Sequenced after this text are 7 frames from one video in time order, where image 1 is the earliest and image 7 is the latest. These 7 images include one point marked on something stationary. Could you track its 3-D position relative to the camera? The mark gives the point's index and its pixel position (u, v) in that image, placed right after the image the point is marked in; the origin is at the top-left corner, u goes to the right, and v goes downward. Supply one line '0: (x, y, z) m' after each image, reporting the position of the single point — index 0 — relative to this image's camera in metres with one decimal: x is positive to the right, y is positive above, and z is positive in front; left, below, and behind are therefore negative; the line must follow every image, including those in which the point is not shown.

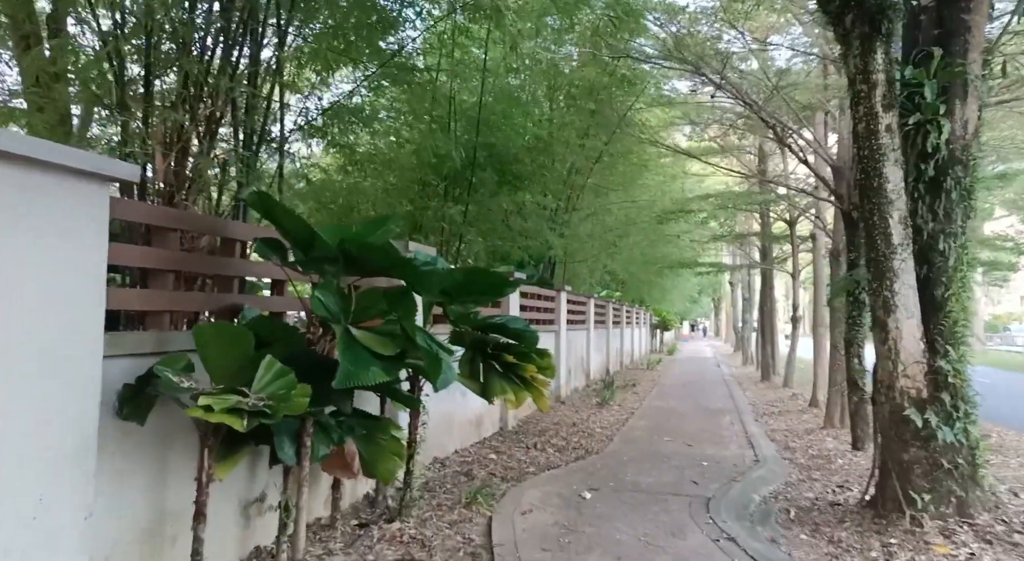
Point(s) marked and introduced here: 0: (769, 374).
0: (+6.2, -2.3, +17.9) m
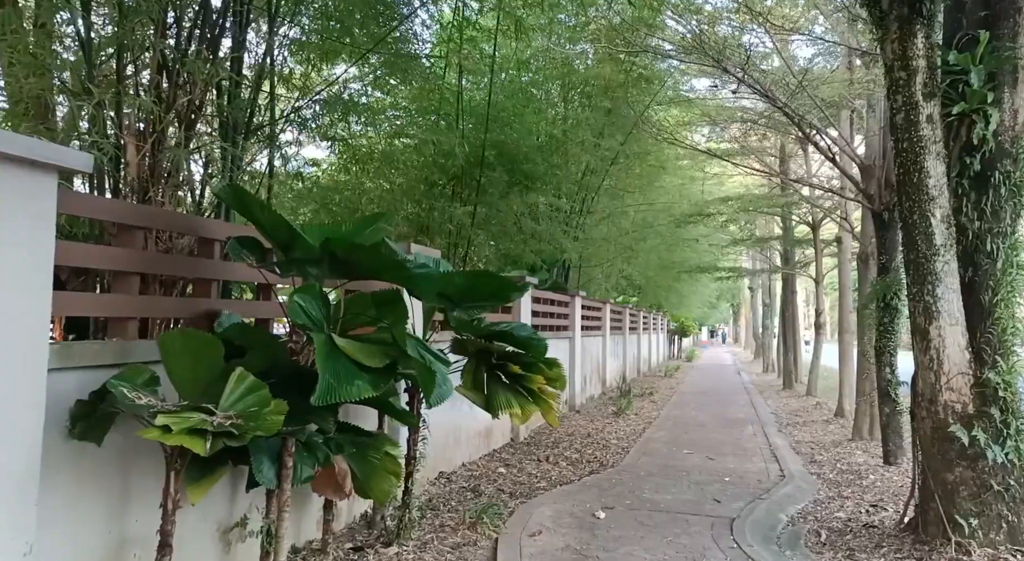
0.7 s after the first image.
0: (+6.5, -2.4, +17.4) m
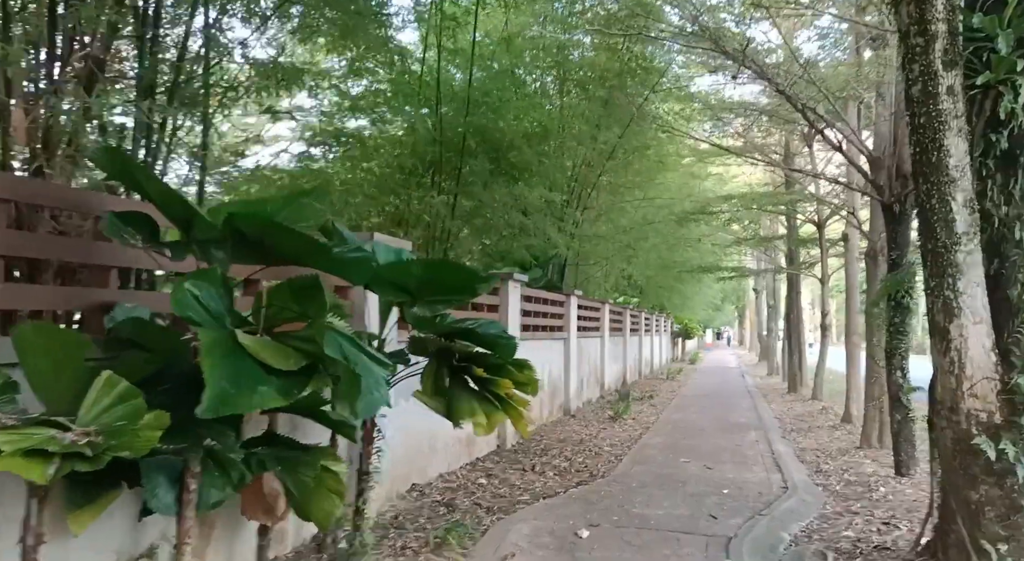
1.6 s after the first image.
0: (+6.5, -2.4, +16.9) m
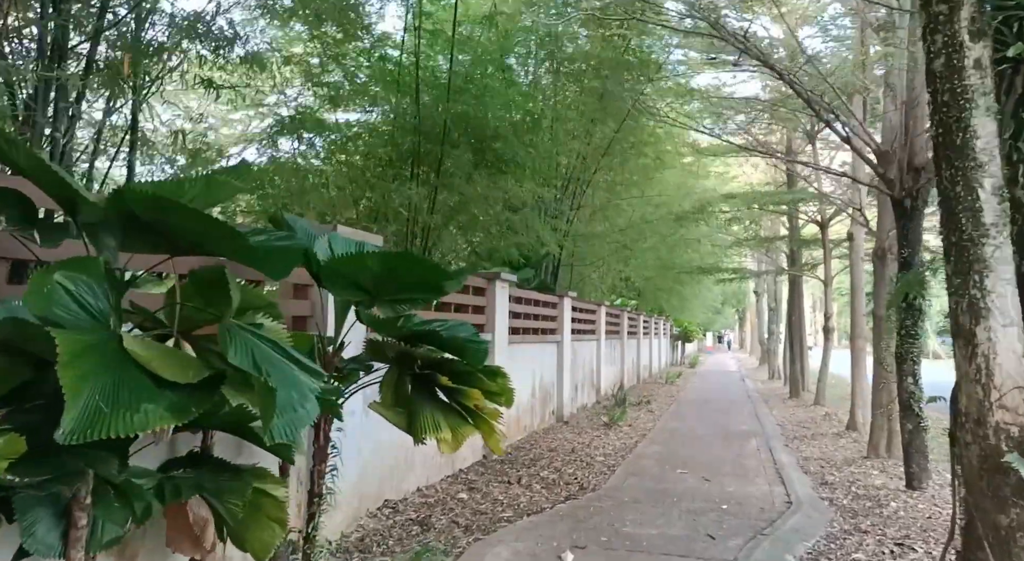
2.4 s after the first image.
0: (+6.3, -2.4, +16.5) m
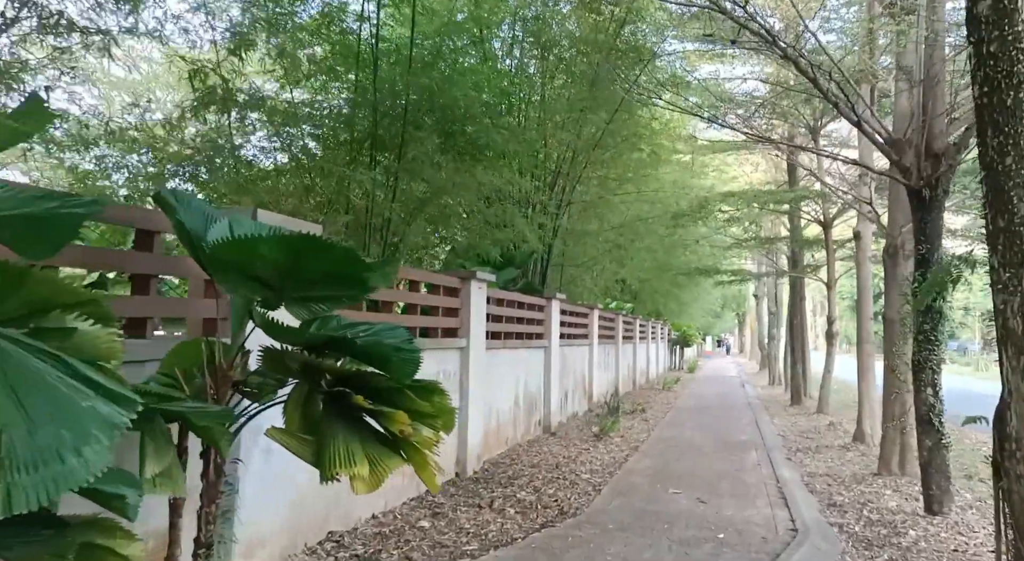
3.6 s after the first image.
0: (+6.1, -2.5, +15.8) m
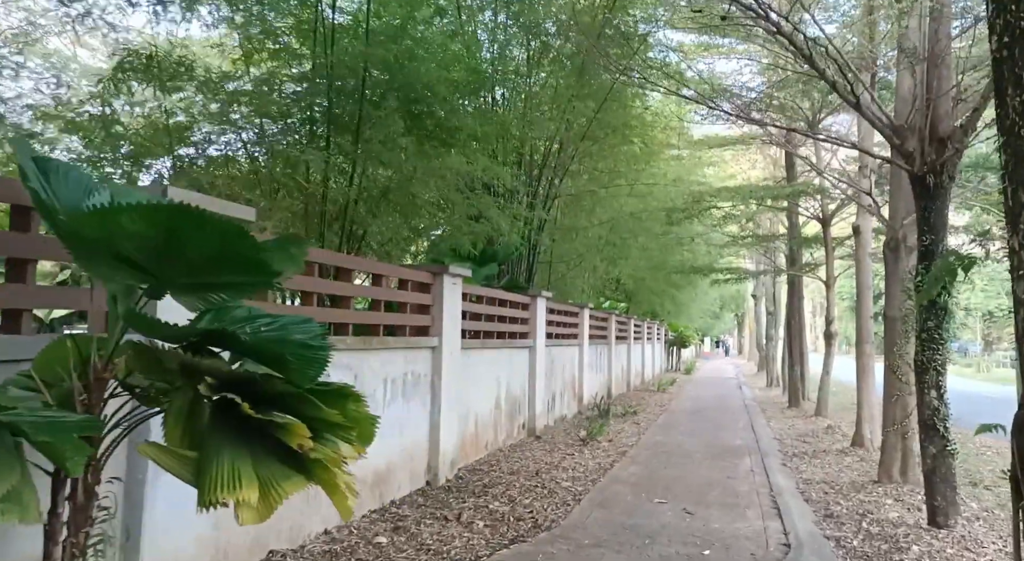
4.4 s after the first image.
0: (+5.9, -2.5, +15.4) m
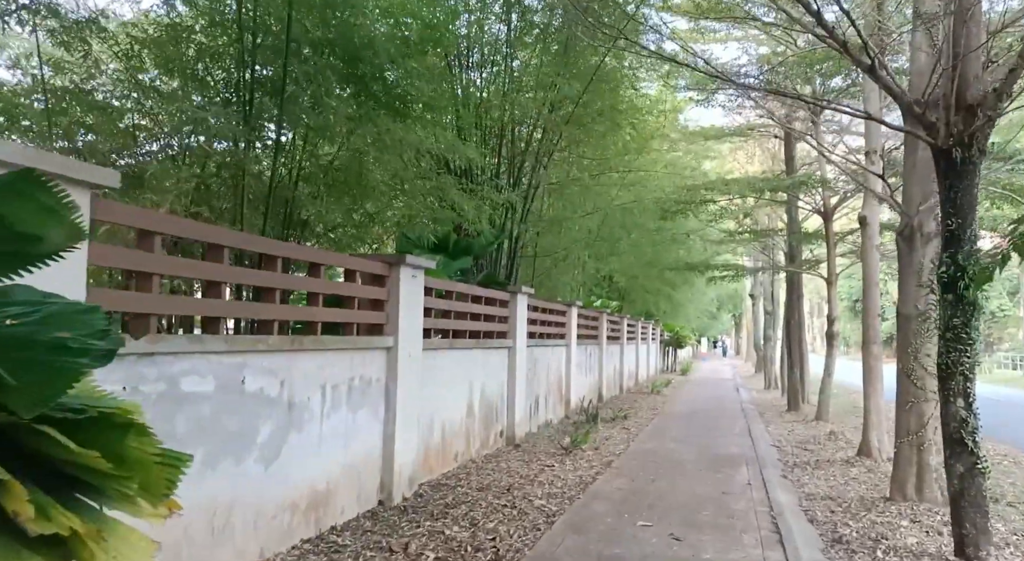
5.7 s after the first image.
0: (+5.7, -2.4, +14.7) m
